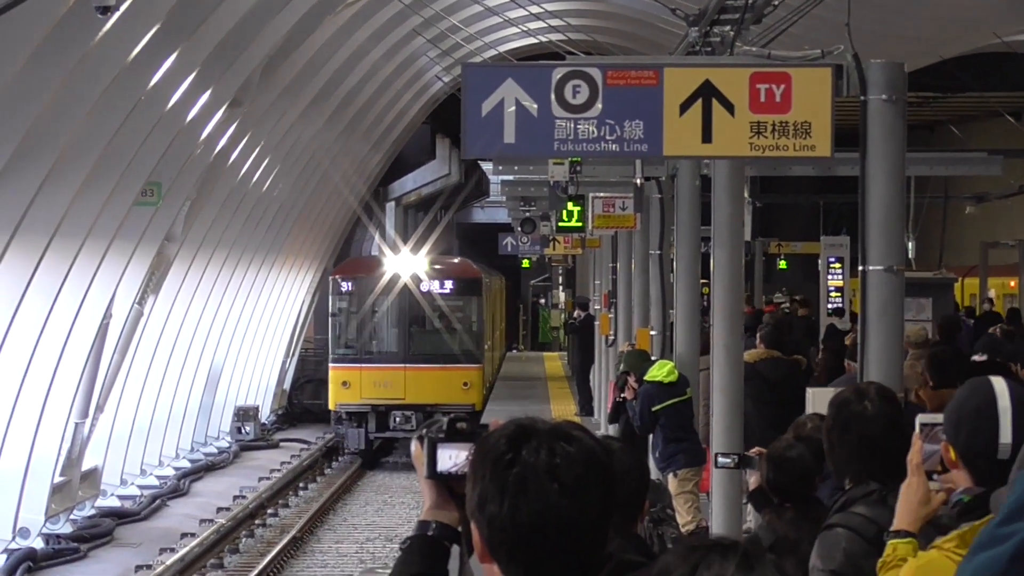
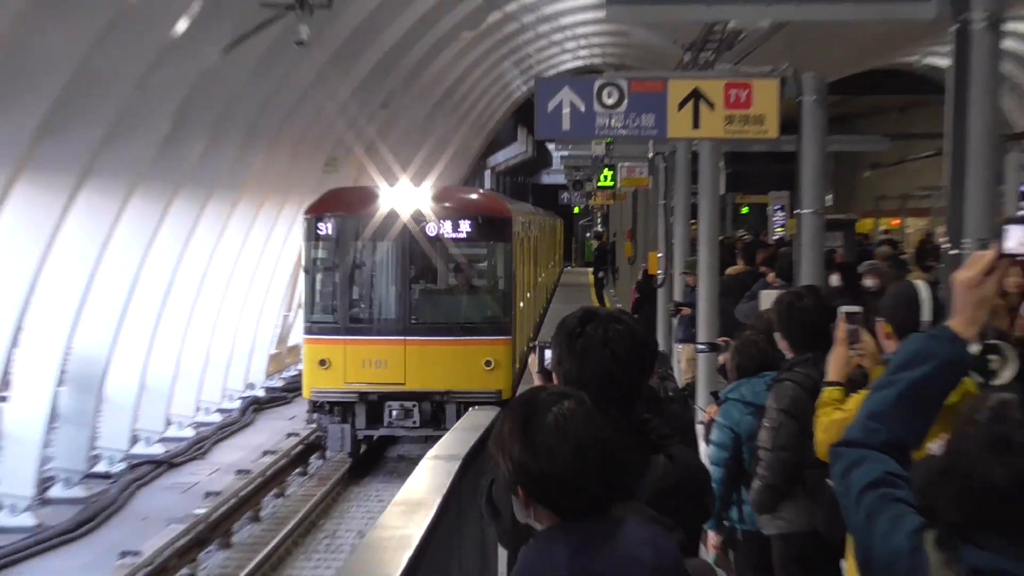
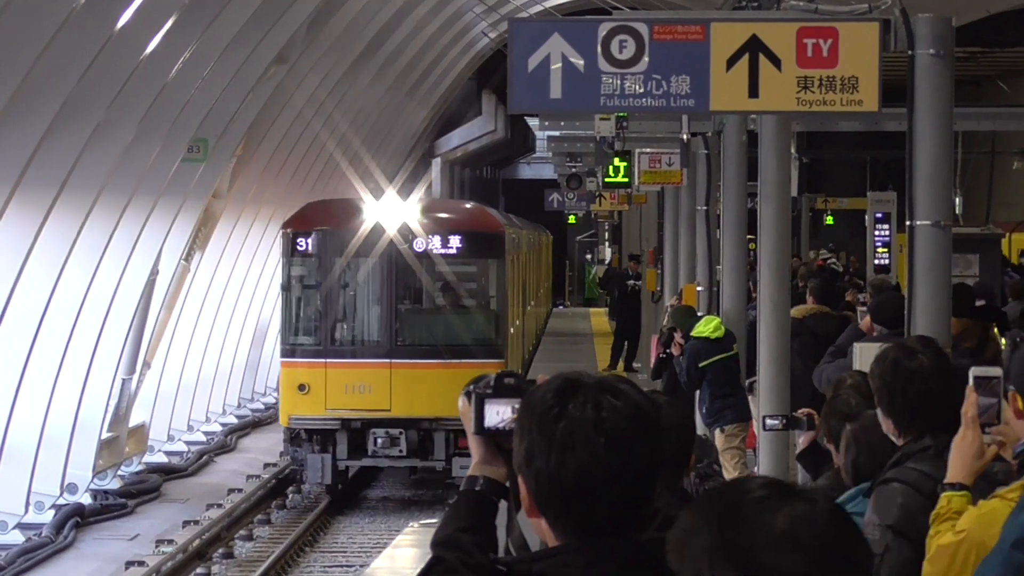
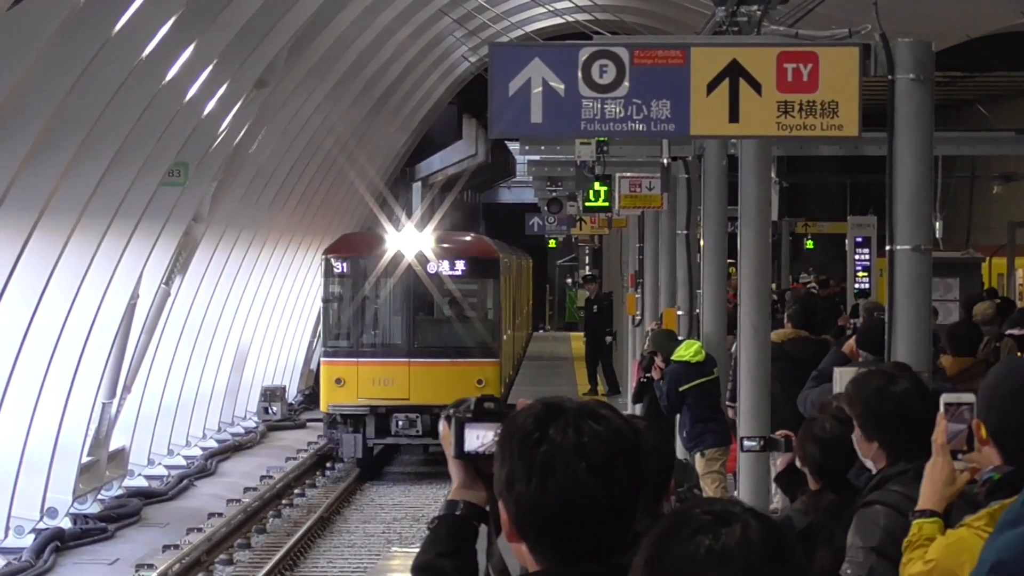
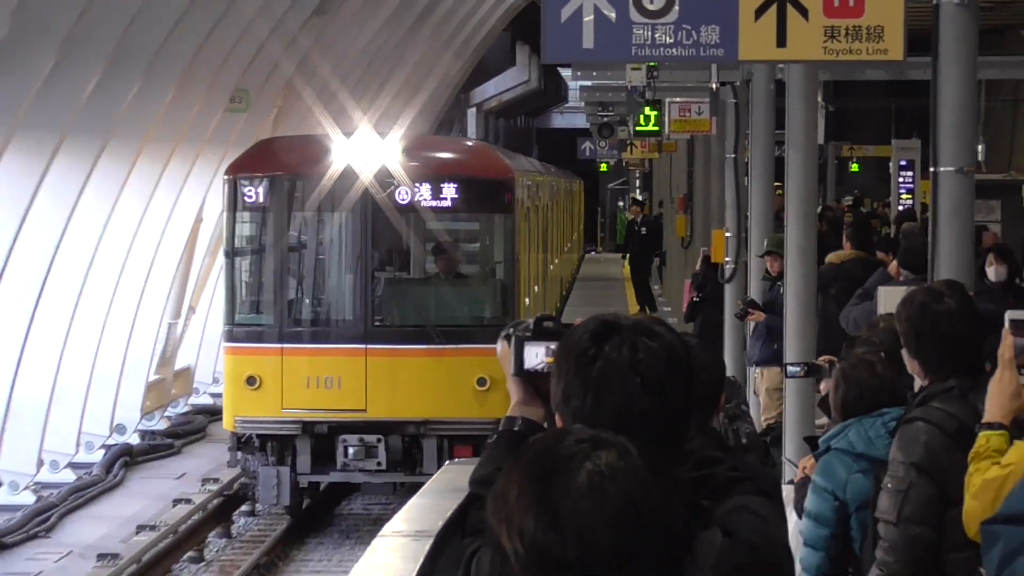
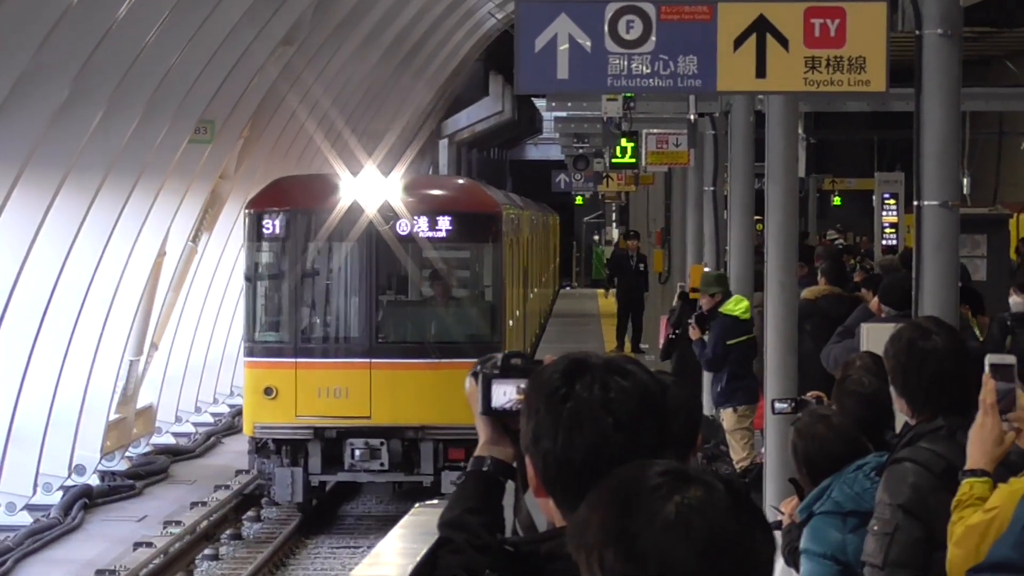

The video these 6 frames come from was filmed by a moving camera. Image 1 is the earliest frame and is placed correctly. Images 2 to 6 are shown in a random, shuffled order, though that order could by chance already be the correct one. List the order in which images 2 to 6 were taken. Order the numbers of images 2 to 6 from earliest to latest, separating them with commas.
4, 3, 6, 5, 2
